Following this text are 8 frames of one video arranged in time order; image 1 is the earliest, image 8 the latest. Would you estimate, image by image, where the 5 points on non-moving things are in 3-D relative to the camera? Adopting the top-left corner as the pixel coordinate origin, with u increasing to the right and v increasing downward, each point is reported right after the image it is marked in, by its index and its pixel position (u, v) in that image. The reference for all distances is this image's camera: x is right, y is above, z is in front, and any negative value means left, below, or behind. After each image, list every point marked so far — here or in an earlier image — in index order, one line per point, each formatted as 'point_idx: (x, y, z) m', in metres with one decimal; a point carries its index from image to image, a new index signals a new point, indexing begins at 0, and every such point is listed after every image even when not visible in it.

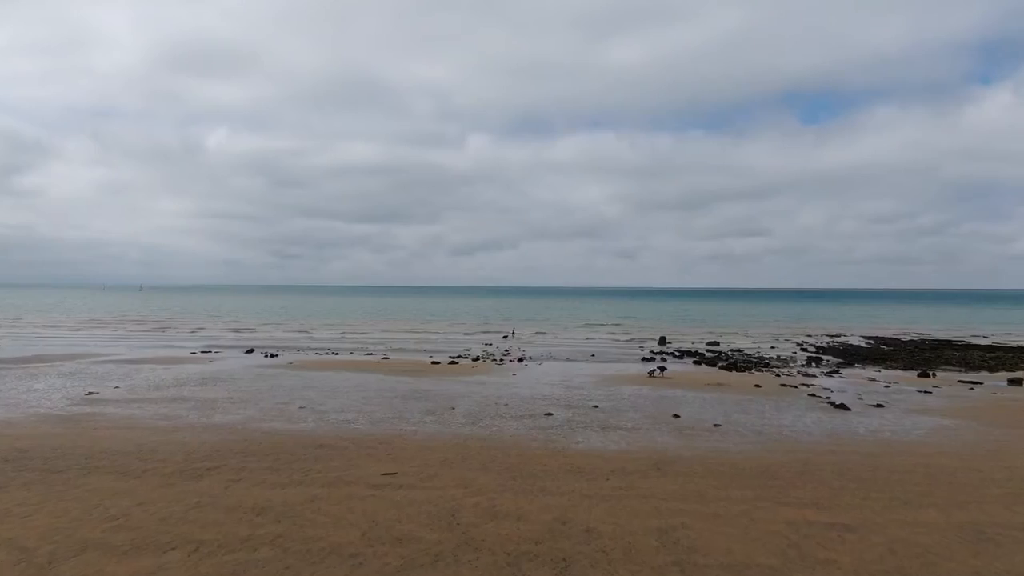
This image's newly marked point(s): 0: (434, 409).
0: (-2.4, -3.8, +16.5) m
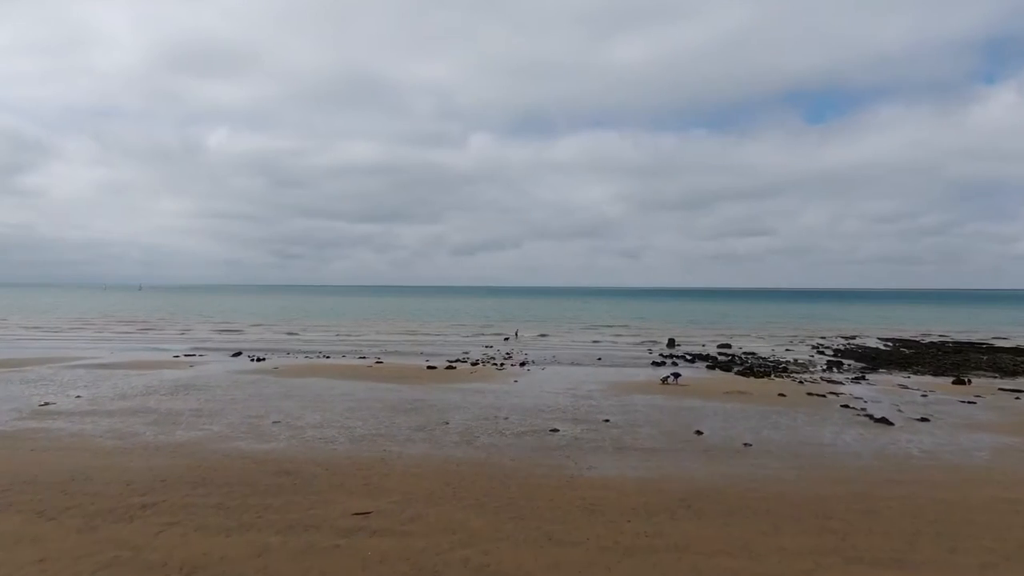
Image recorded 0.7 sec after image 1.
0: (-2.4, -3.8, +14.6) m
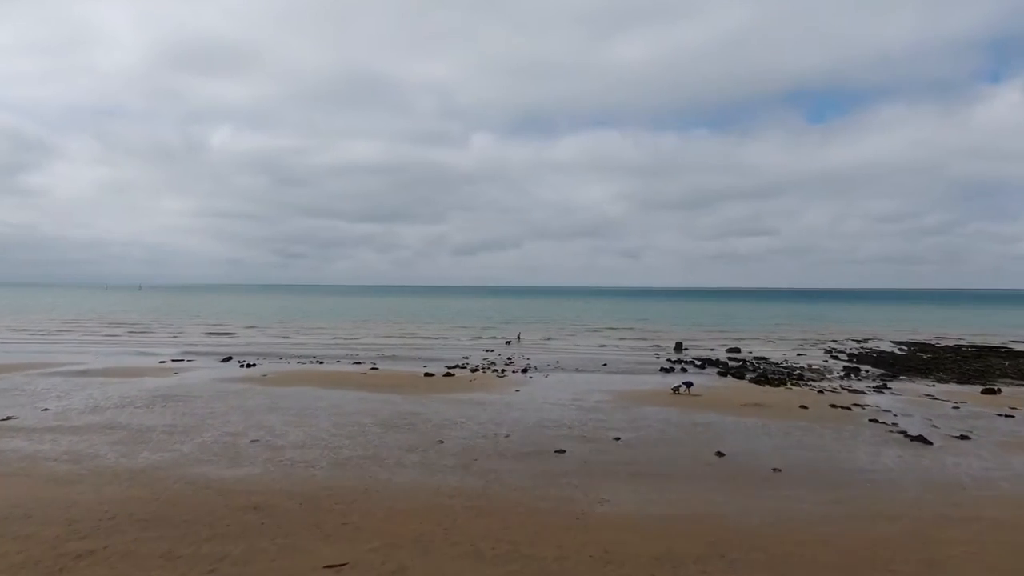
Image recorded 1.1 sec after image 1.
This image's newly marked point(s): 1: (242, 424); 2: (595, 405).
0: (-2.4, -4.0, +13.3) m
1: (-7.8, -4.0, +15.1) m
2: (+2.9, -4.1, +18.4) m
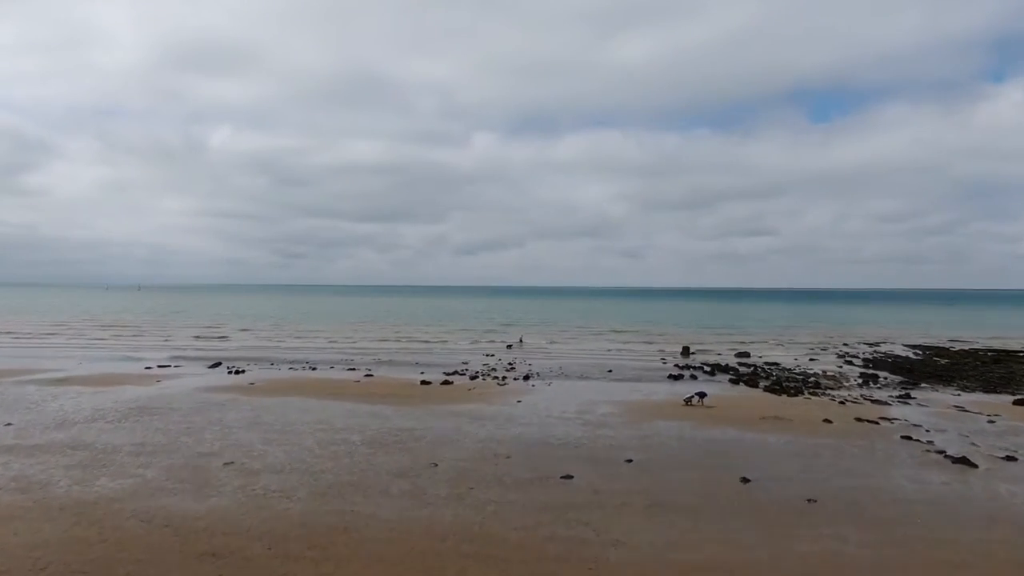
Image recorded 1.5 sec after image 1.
0: (-2.4, -4.1, +12.0) m
1: (-7.8, -4.1, +13.8) m
2: (+3.0, -4.3, +17.1) m
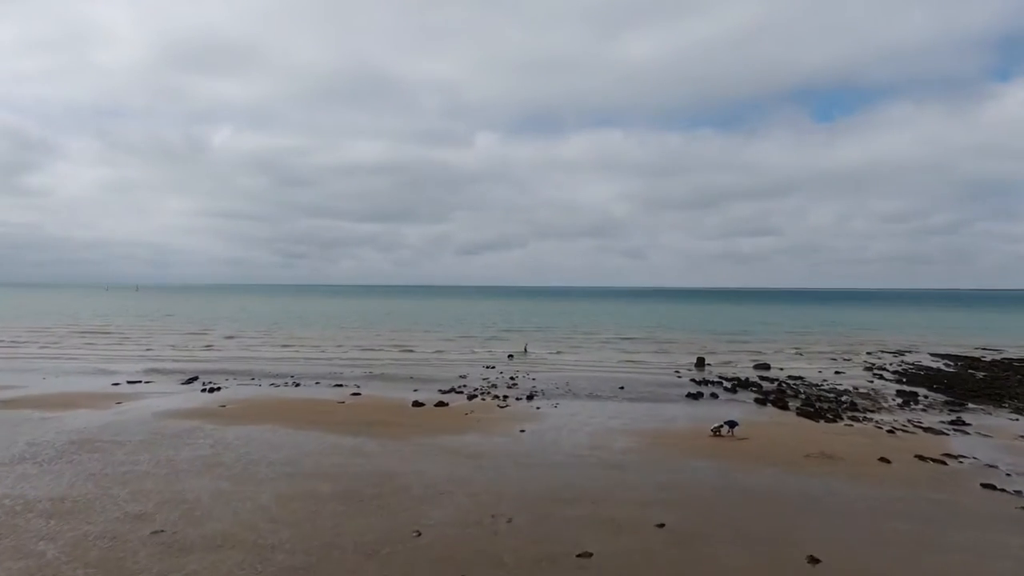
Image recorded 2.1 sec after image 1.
0: (-2.3, -4.6, +9.5) m
1: (-7.7, -4.5, +11.4) m
2: (+3.0, -4.7, +14.5) m
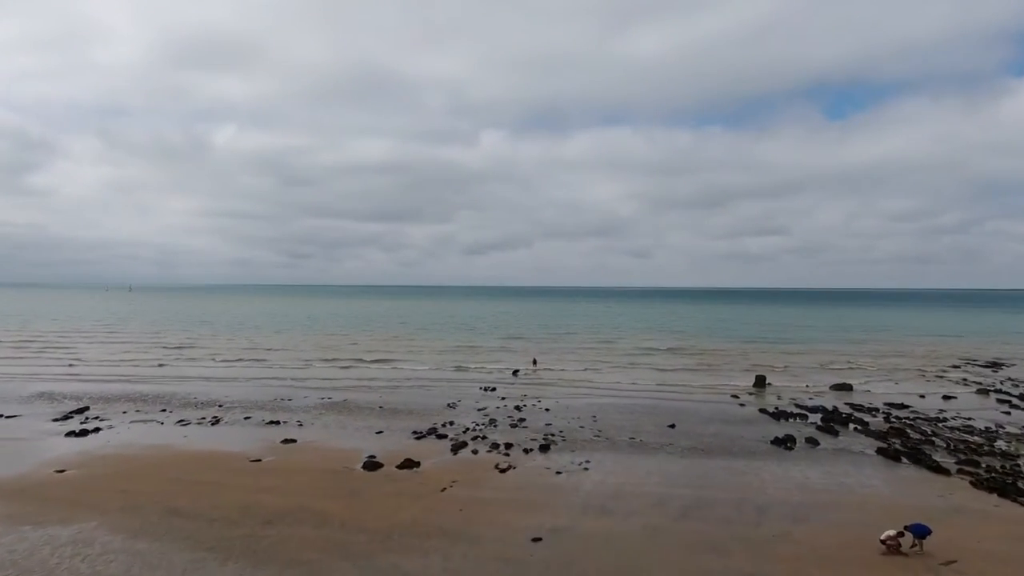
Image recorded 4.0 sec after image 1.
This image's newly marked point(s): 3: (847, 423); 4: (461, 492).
0: (-2.3, -4.5, +1.8) m
1: (-7.7, -4.5, +3.7) m
2: (+3.1, -4.6, +6.8) m
3: (+12.7, -5.0, +19.8) m
4: (-1.2, -4.7, +12.0) m
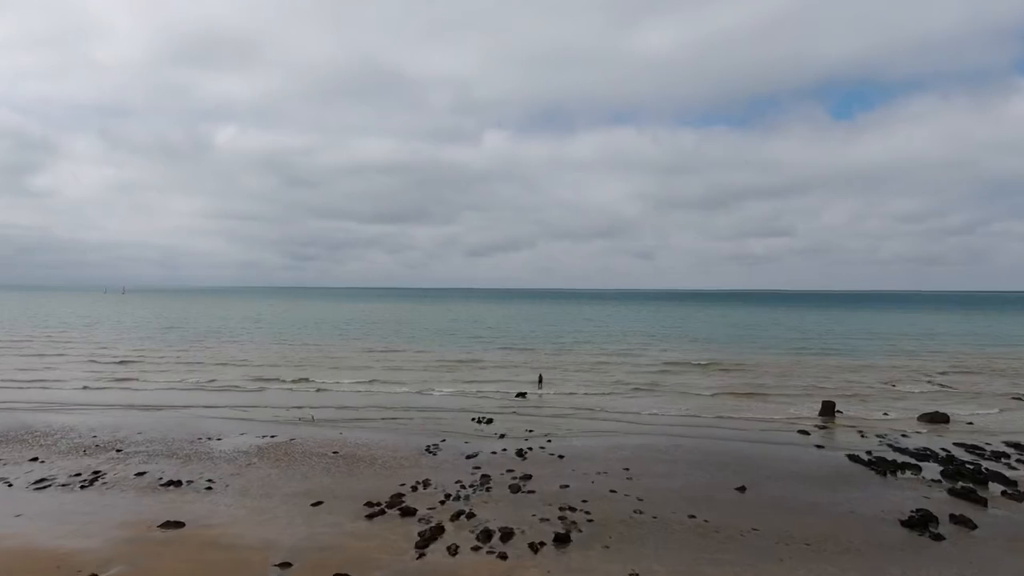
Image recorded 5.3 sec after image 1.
0: (-2.4, -4.5, -3.8) m
1: (-7.8, -4.5, -1.9) m
2: (+3.1, -4.7, +1.1) m
3: (+12.7, -5.1, +14.0) m
4: (-1.2, -4.7, +6.3) m
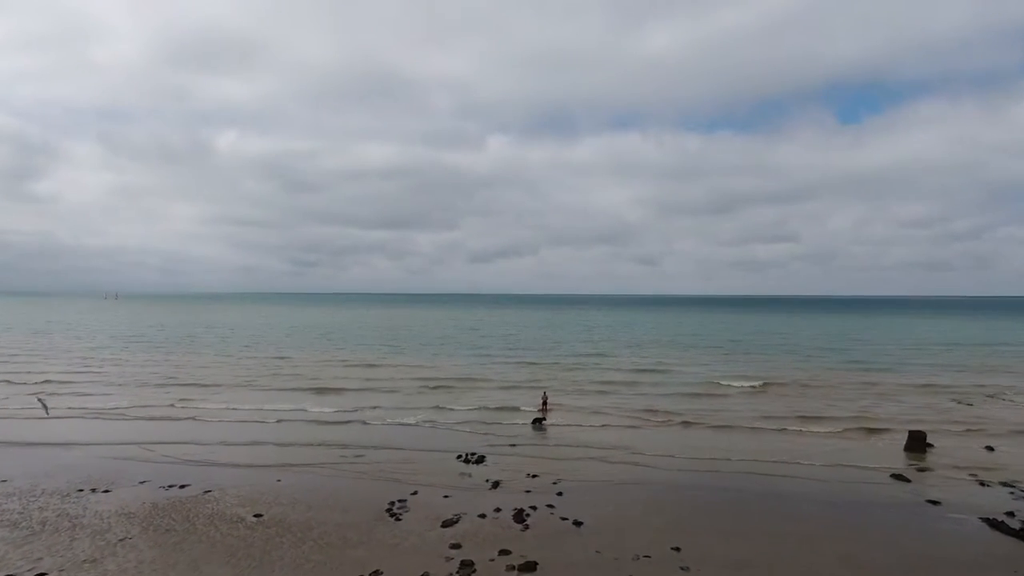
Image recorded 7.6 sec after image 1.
0: (-2.6, -4.2, -8.6) m
1: (-7.9, -4.2, -6.6) m
2: (+2.9, -4.4, -3.6) m
3: (+12.6, -5.0, +9.2) m
4: (-1.4, -4.5, +1.6) m
